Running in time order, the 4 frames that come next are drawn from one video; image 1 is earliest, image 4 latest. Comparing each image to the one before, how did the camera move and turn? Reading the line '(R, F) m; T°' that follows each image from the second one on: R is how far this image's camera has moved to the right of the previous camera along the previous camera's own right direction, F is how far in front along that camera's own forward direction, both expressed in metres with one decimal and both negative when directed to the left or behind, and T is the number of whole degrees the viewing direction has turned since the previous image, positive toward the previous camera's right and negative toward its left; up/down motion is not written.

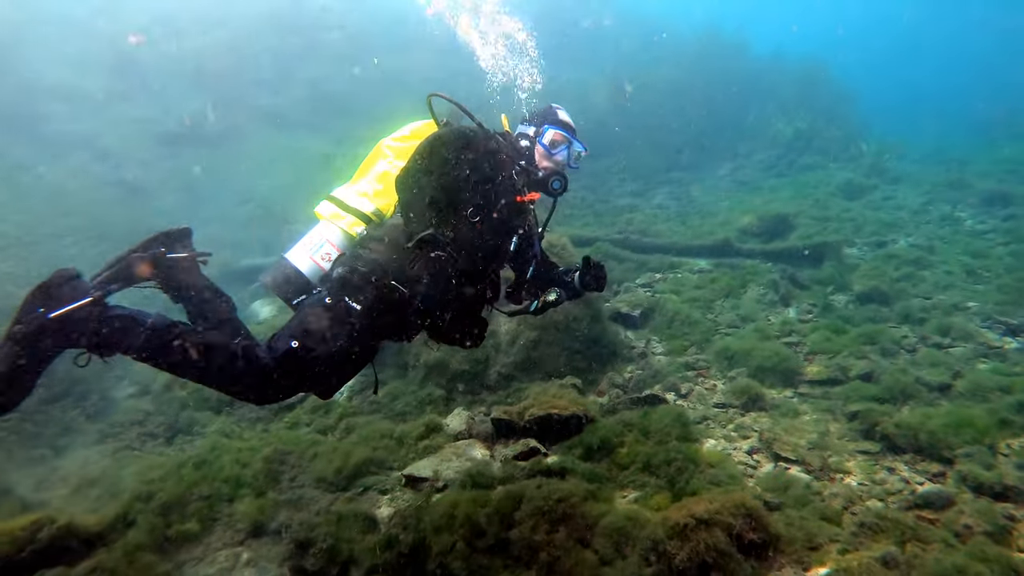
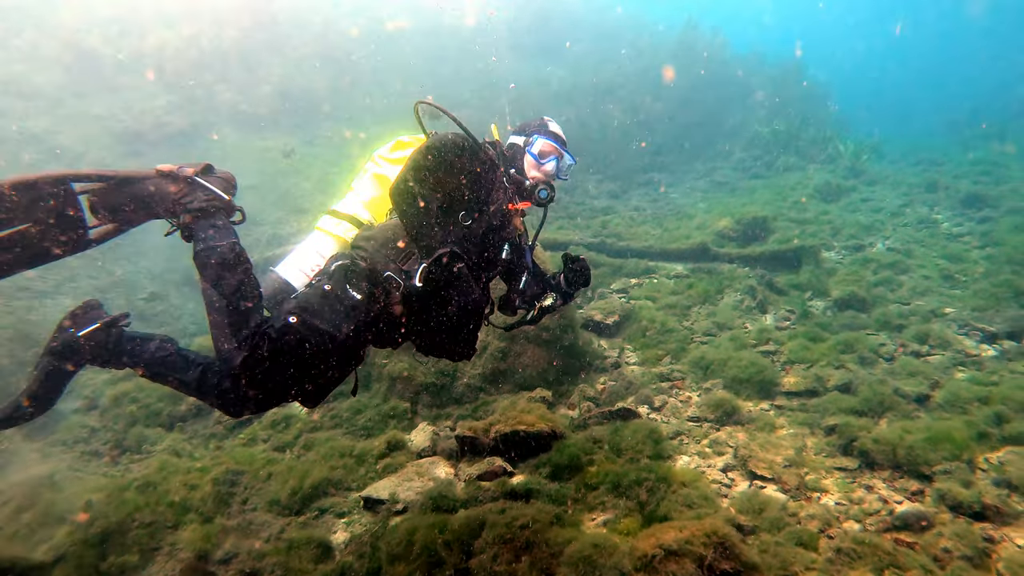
(+0.1, +0.2) m; +1°
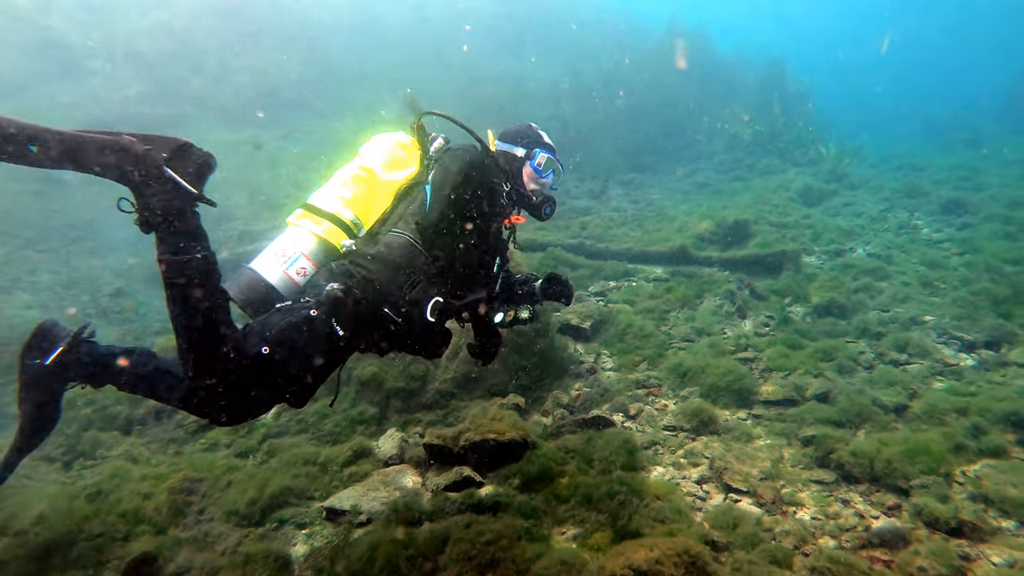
(+0.1, +0.1) m; +1°
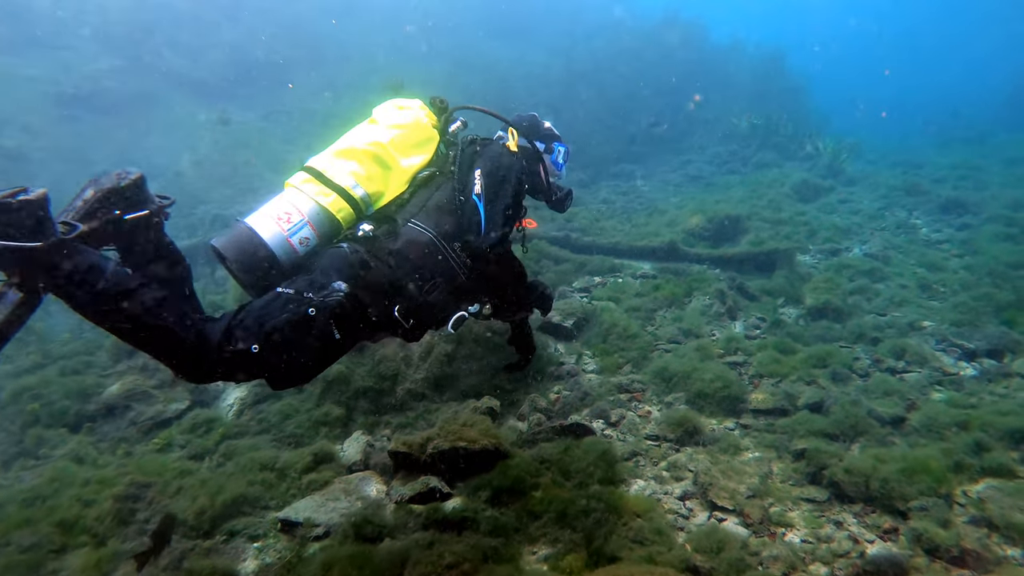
(+0.1, +0.3) m; +1°
